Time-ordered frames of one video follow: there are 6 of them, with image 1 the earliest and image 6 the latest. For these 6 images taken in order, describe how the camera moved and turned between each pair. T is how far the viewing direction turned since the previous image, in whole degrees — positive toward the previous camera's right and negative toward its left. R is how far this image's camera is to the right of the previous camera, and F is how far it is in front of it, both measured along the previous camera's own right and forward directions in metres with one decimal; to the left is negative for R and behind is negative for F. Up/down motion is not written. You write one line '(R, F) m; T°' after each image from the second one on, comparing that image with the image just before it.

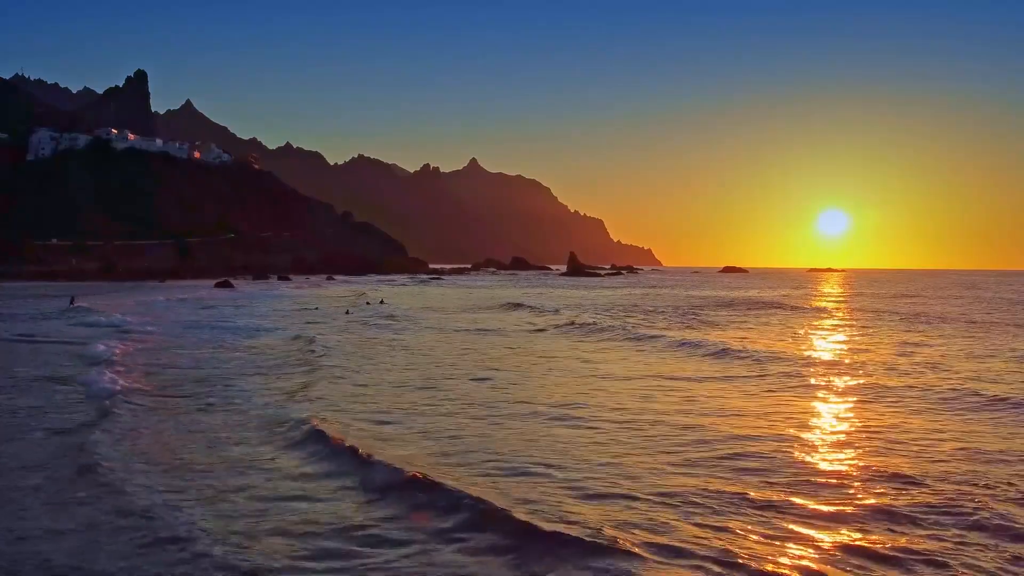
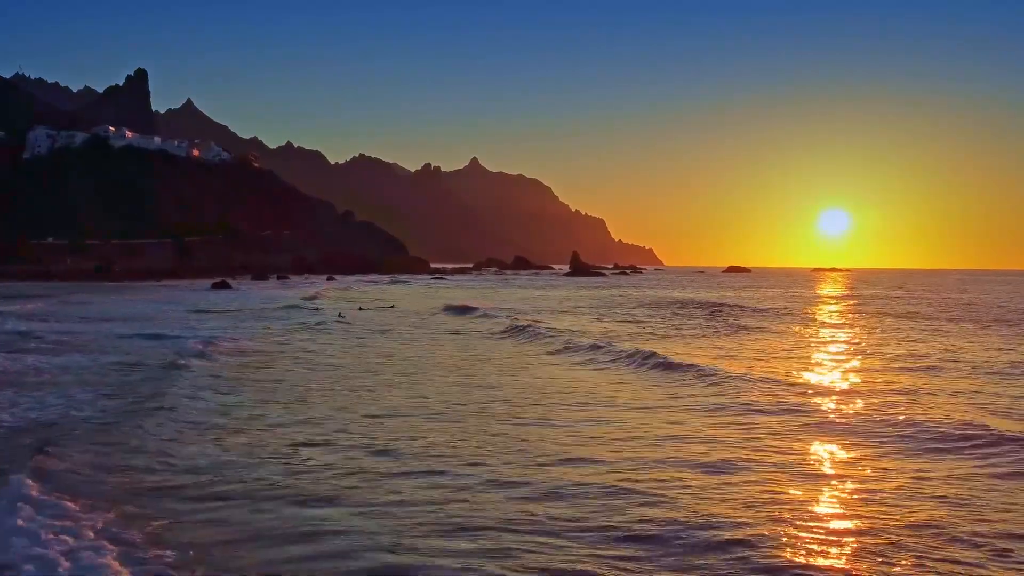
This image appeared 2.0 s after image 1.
(-0.3, +1.2) m; 0°
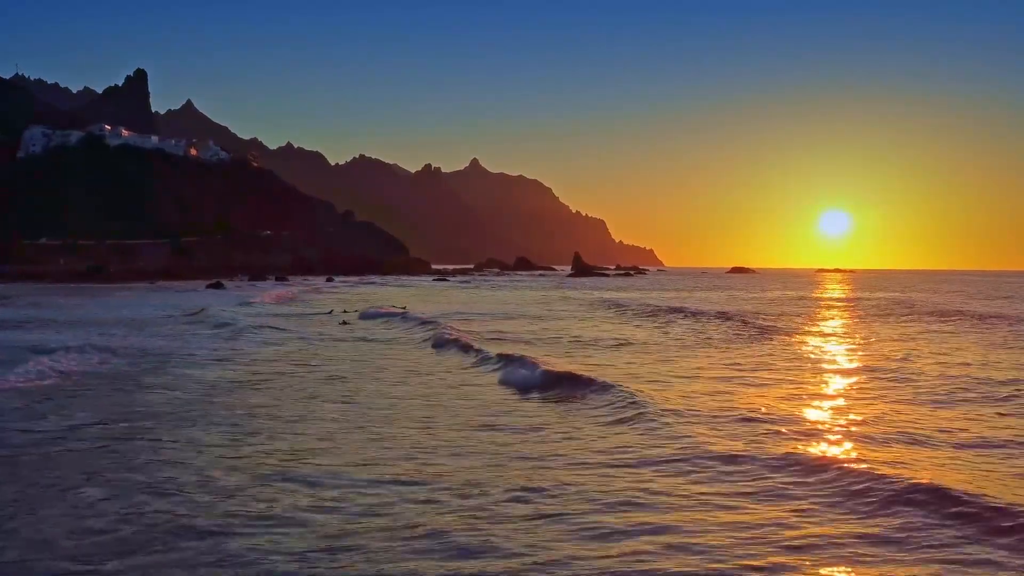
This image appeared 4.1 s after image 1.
(-0.4, +1.7) m; 0°
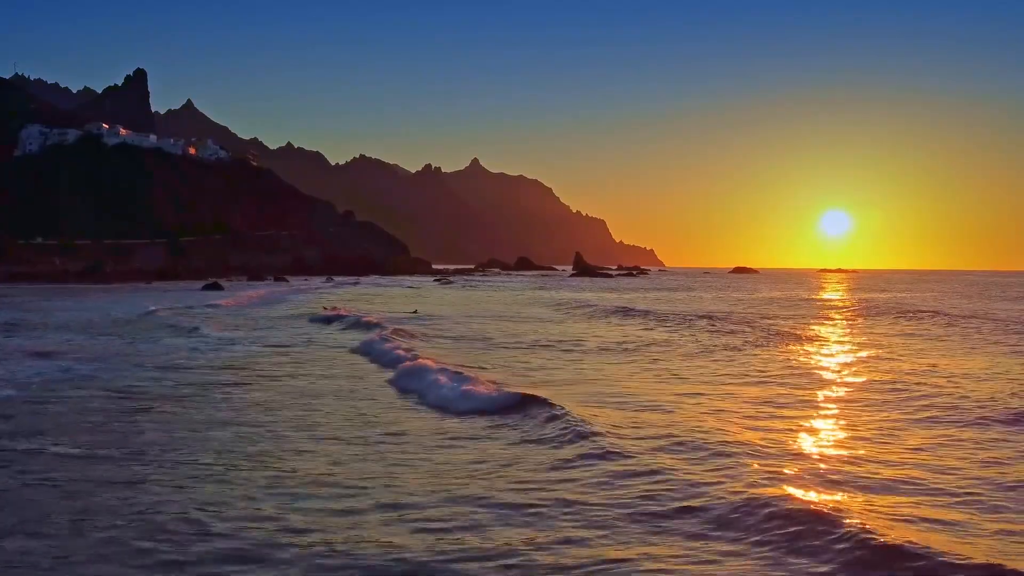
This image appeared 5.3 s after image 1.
(-0.2, +1.1) m; 0°
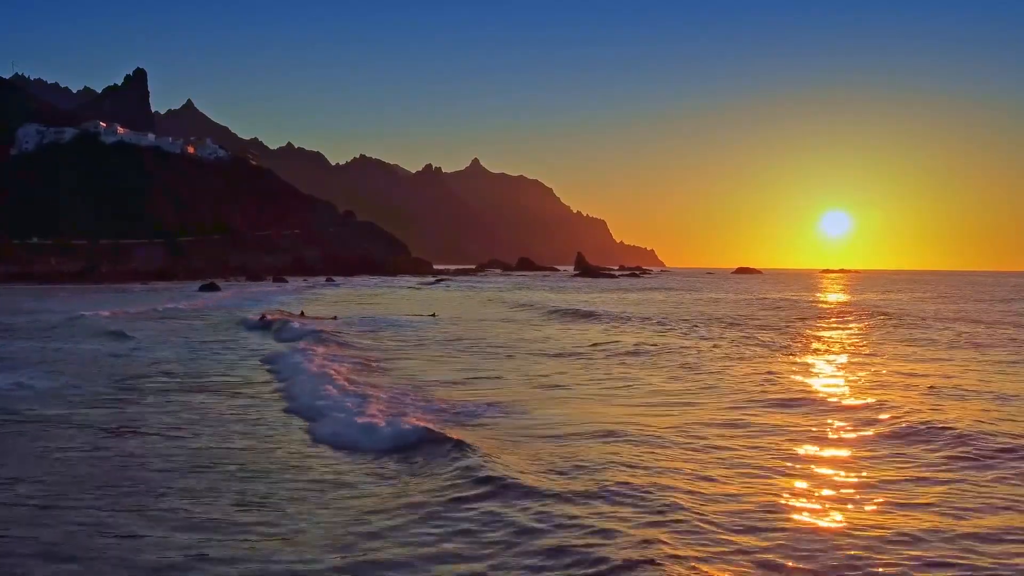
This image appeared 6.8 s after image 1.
(-0.3, +1.2) m; 0°
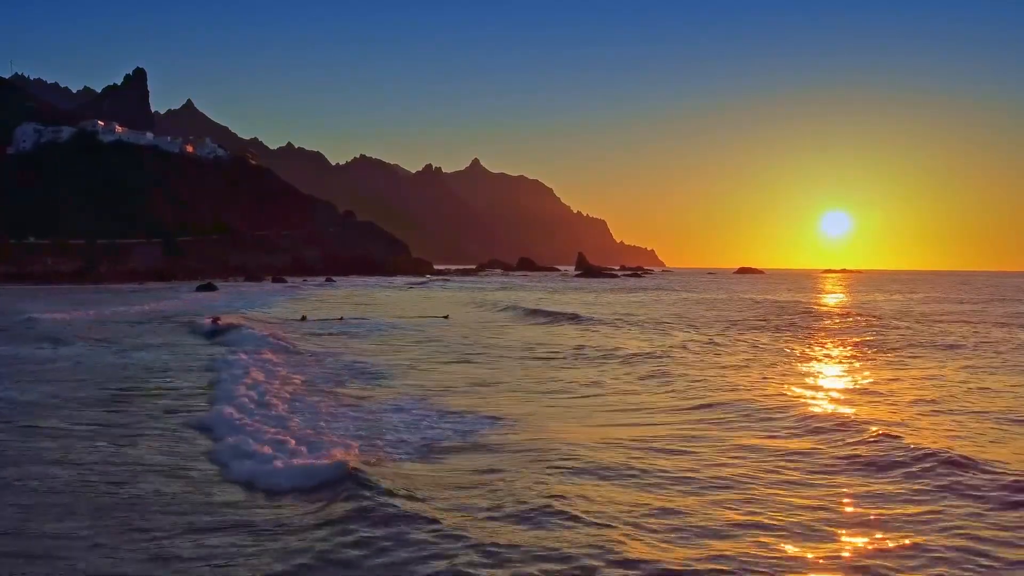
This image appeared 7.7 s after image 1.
(-0.2, +0.7) m; 0°
